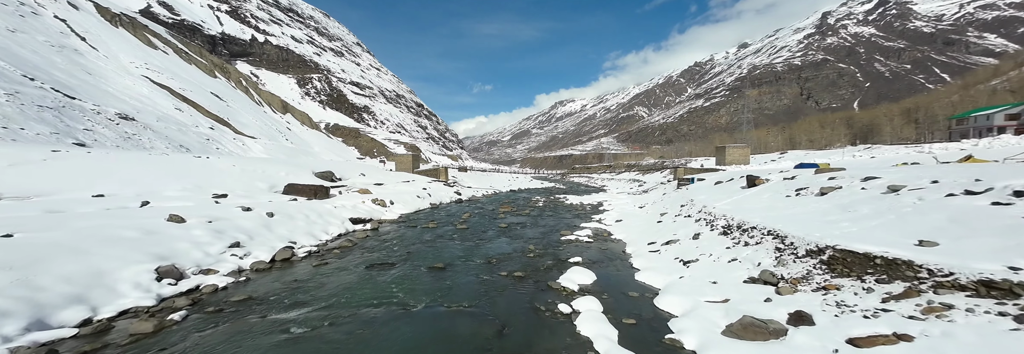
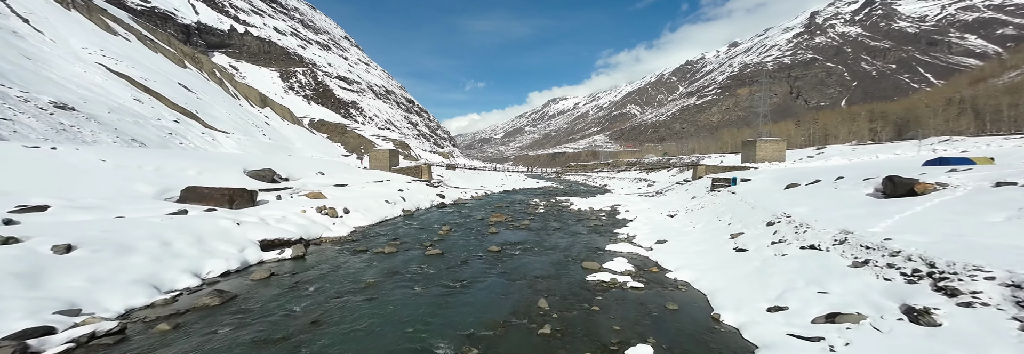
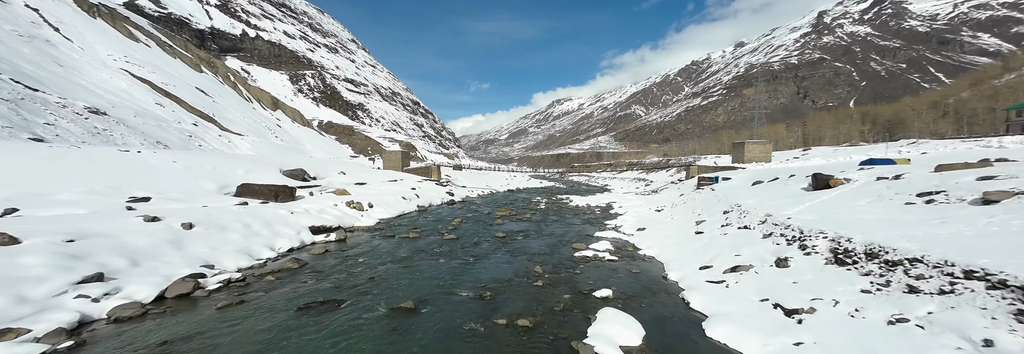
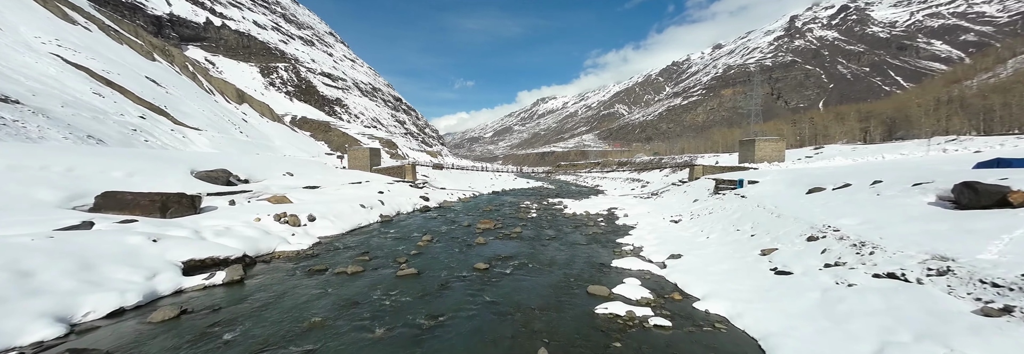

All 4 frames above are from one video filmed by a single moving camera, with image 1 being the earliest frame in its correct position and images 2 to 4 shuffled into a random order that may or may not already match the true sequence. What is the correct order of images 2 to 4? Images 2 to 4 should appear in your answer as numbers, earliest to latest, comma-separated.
3, 2, 4
